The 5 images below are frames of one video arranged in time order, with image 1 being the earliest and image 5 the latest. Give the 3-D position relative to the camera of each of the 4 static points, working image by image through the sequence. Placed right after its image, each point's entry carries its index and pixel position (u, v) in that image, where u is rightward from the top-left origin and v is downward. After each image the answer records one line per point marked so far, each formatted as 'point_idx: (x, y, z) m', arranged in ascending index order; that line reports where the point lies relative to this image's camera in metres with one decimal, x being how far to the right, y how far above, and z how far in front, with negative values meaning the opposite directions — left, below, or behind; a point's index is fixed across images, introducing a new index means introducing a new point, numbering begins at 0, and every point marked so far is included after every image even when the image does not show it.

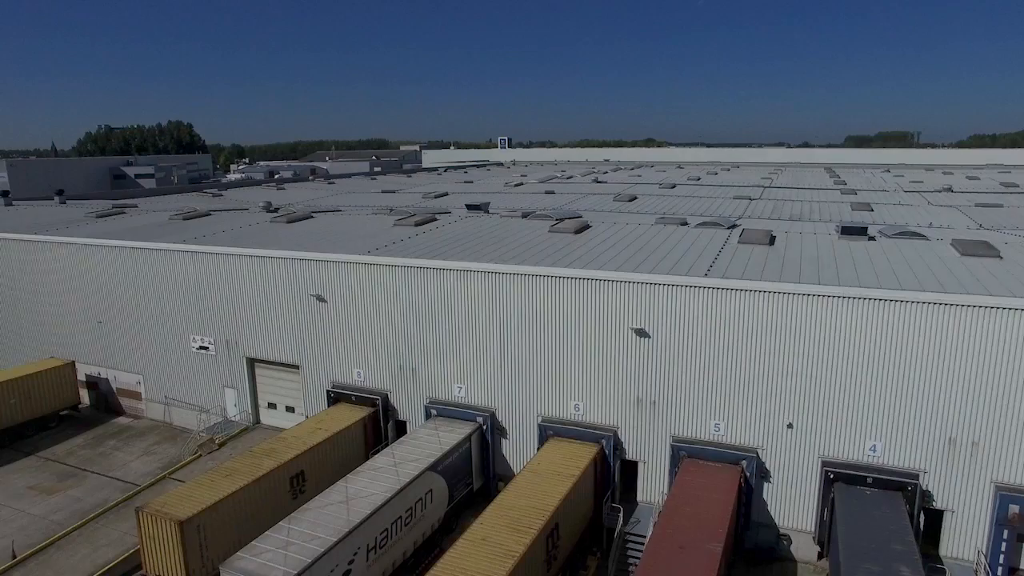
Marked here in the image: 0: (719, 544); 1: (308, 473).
0: (+4.3, -5.3, +14.1) m
1: (-5.7, -5.1, +18.8) m
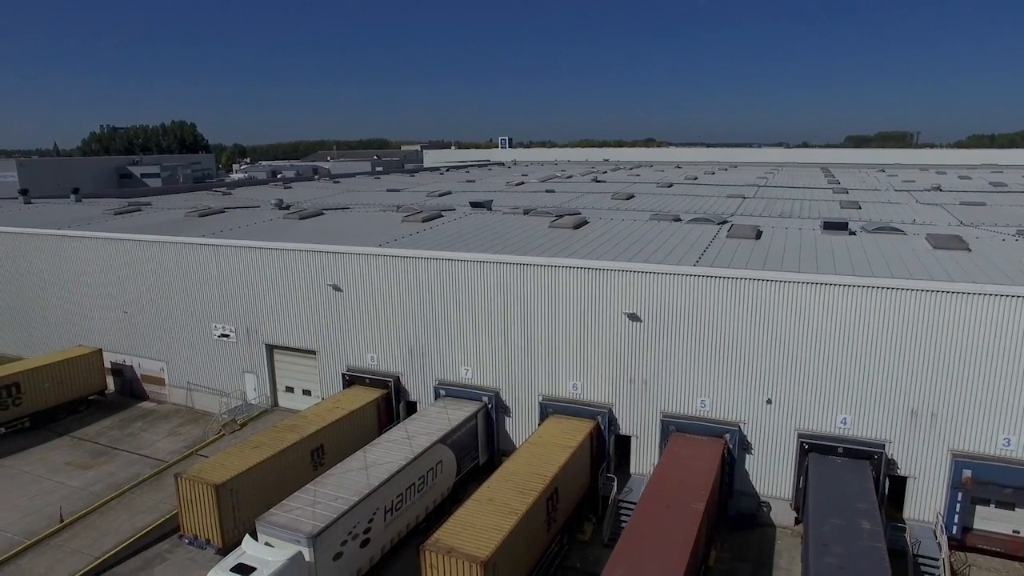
0: (+4.4, -5.0, +15.8) m
1: (-5.6, -4.8, +20.4) m
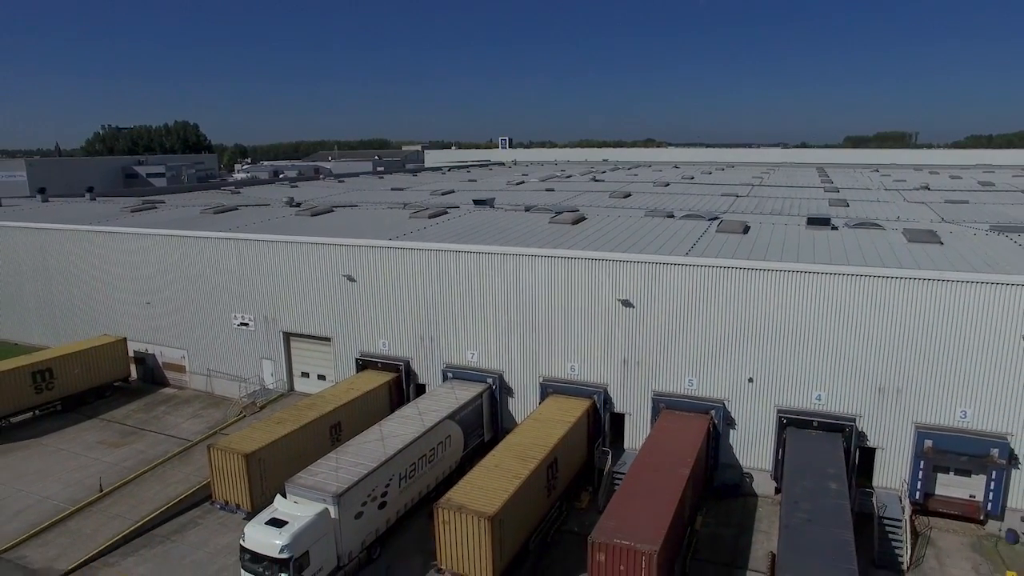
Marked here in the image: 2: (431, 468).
0: (+4.5, -4.7, +17.4) m
1: (-5.5, -4.5, +22.1) m
2: (-2.4, -5.3, +19.7) m
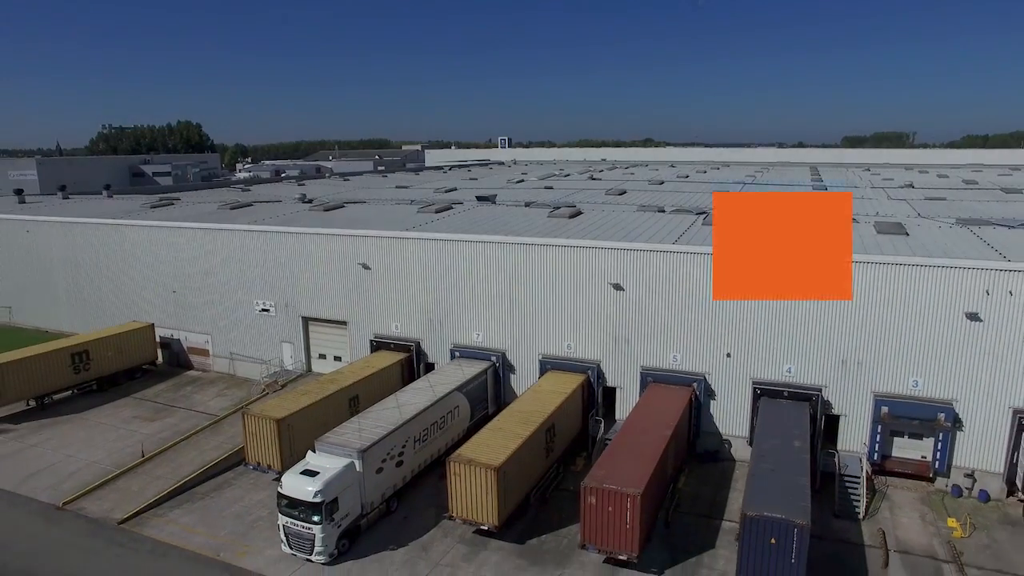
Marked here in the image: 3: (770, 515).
0: (+4.6, -4.2, +19.7) m
1: (-5.4, -4.0, +24.4) m
2: (-2.3, -4.8, +22.0) m
3: (+5.8, -5.1, +15.3) m
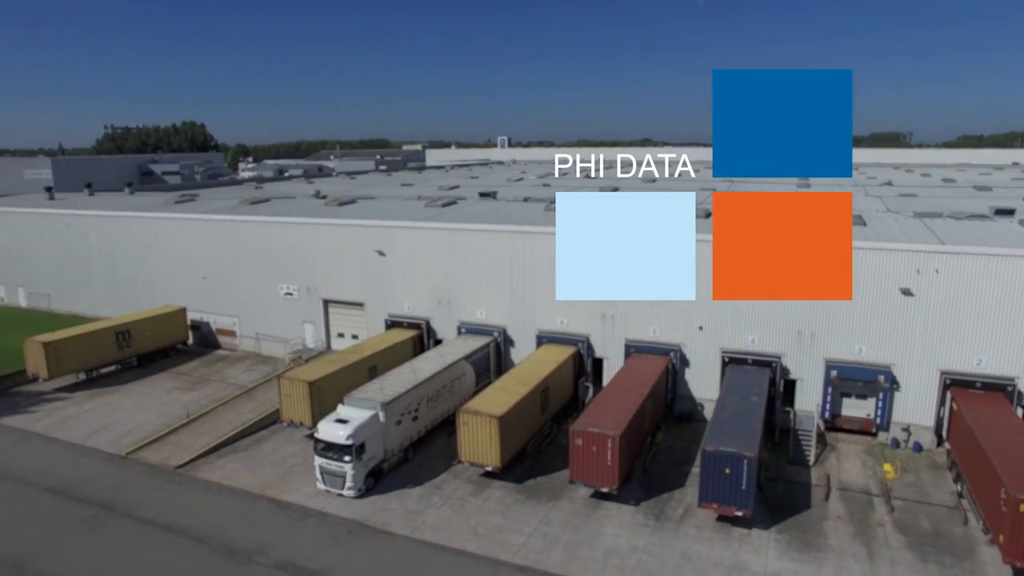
0: (+4.6, -3.5, +22.9) m
1: (-5.5, -3.3, +27.6) m
2: (-2.3, -4.1, +25.2) m
3: (+5.8, -4.4, +18.5) m
